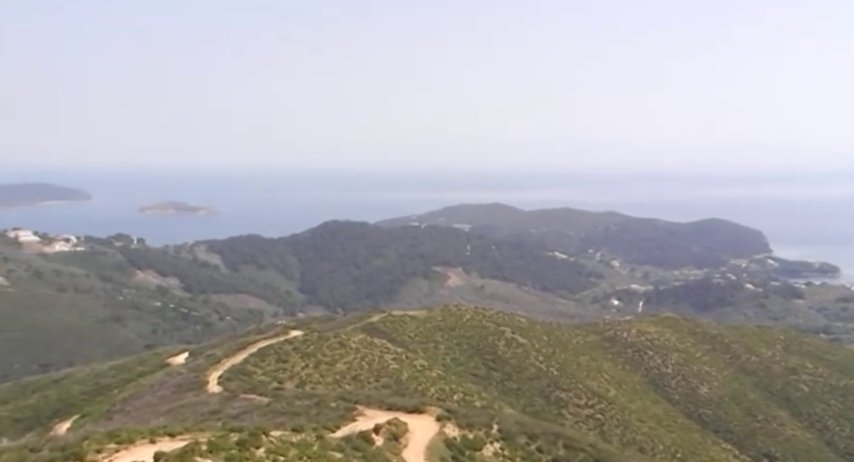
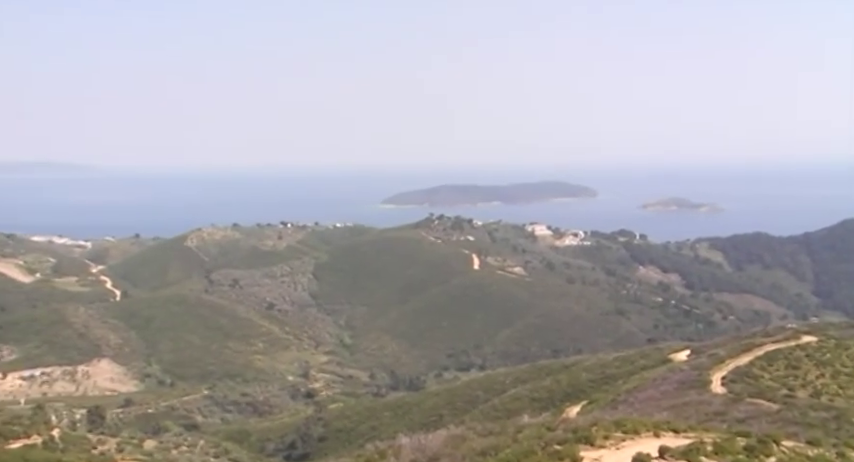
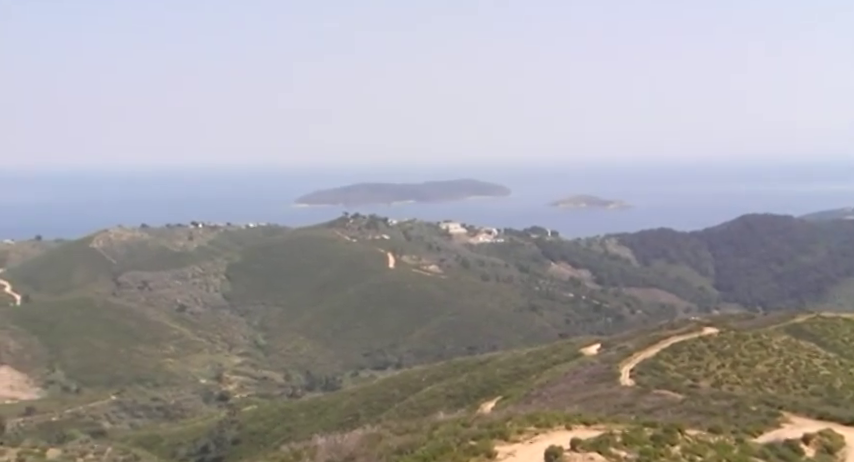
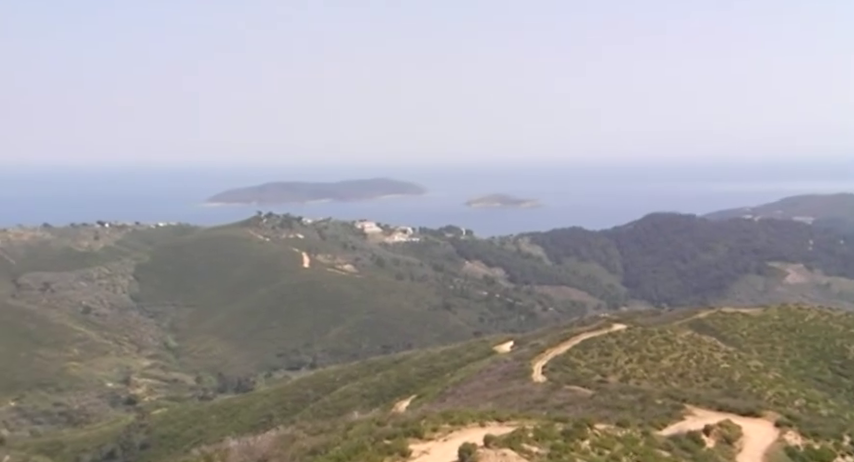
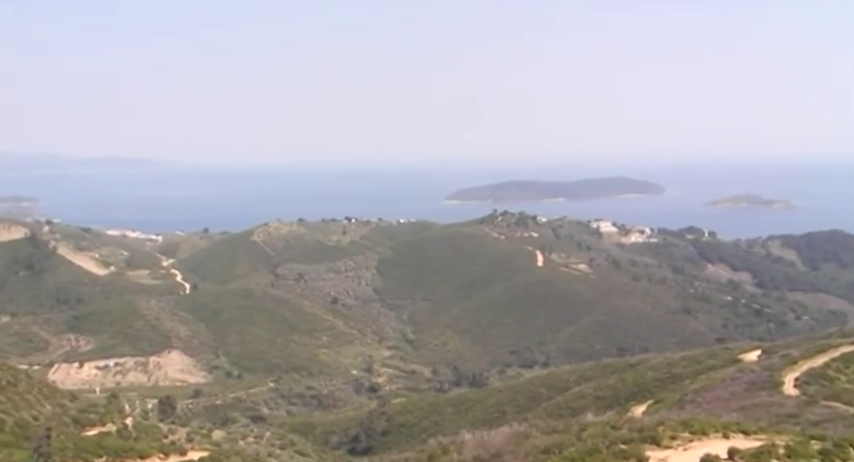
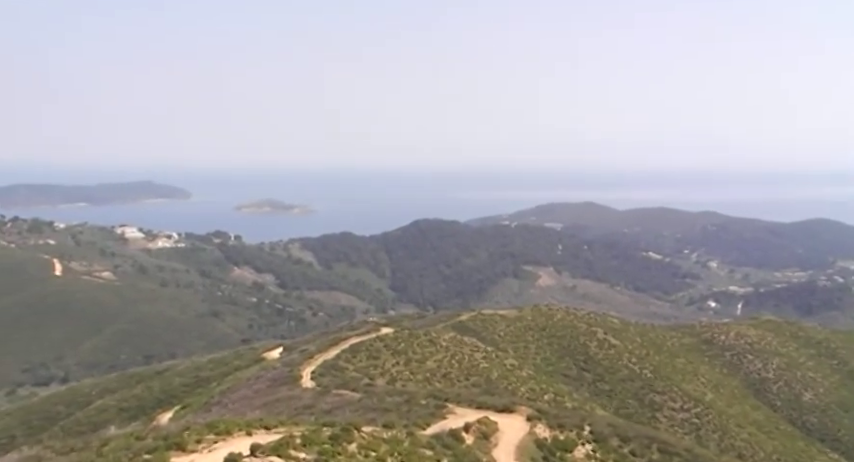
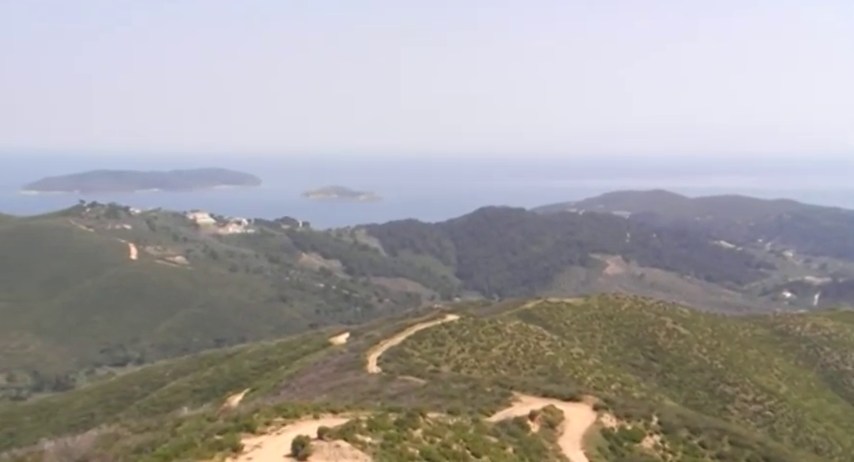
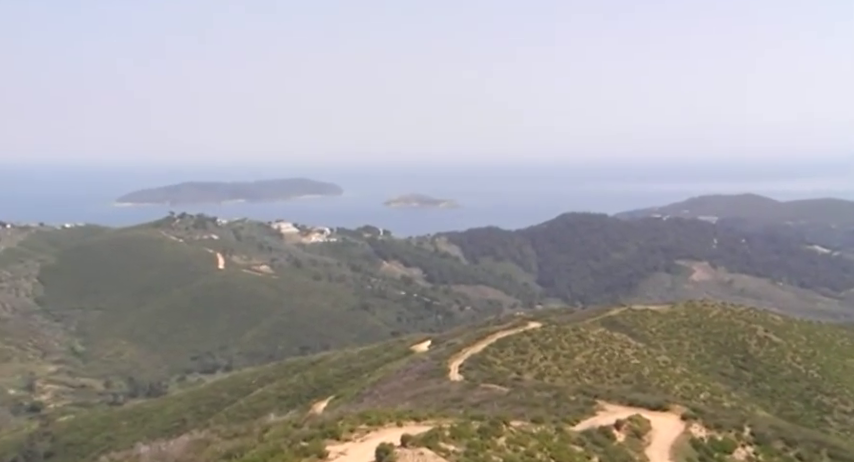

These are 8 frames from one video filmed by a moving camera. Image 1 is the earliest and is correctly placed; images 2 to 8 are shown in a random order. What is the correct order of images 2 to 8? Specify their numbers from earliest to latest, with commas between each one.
6, 7, 8, 4, 3, 2, 5
